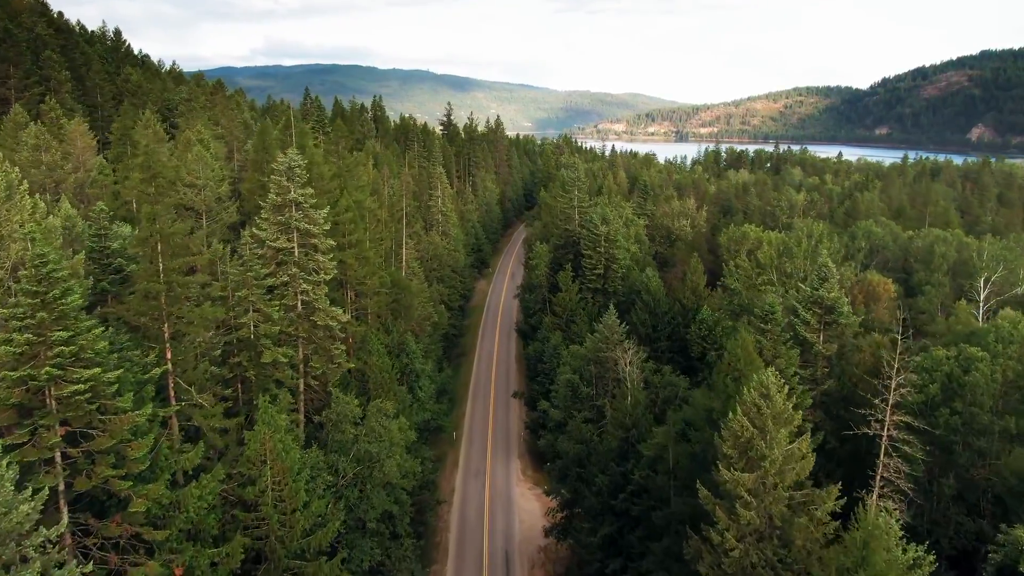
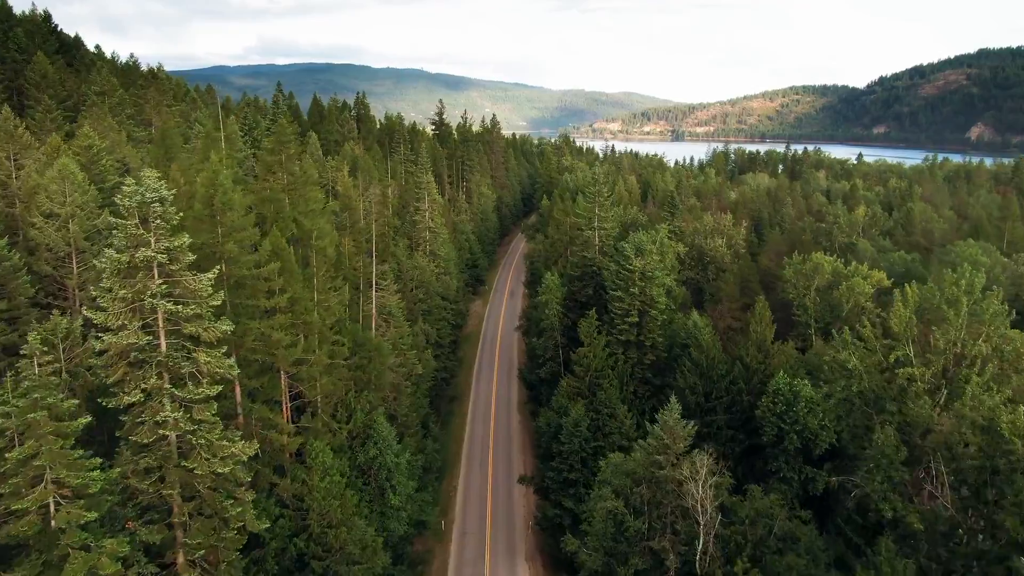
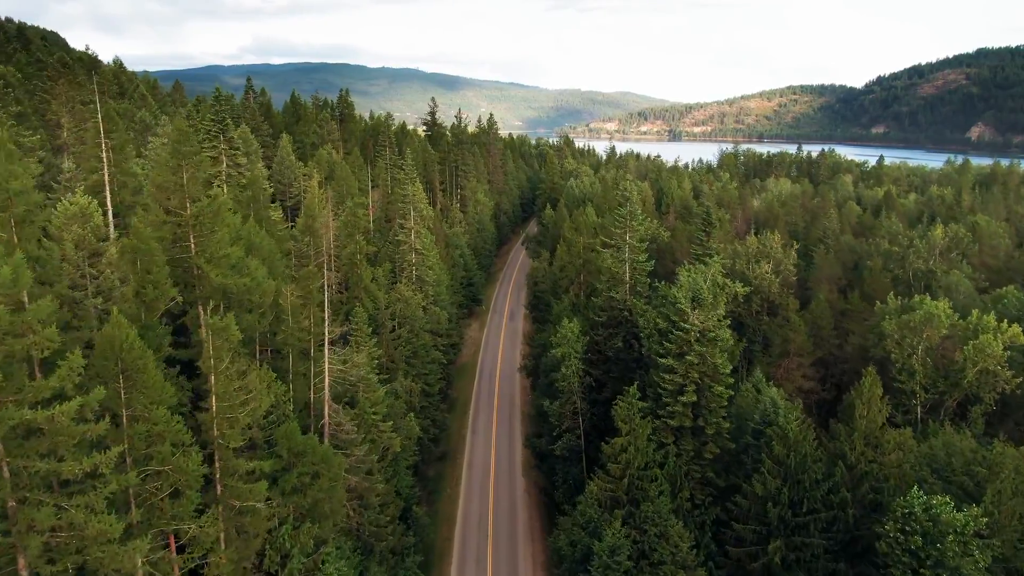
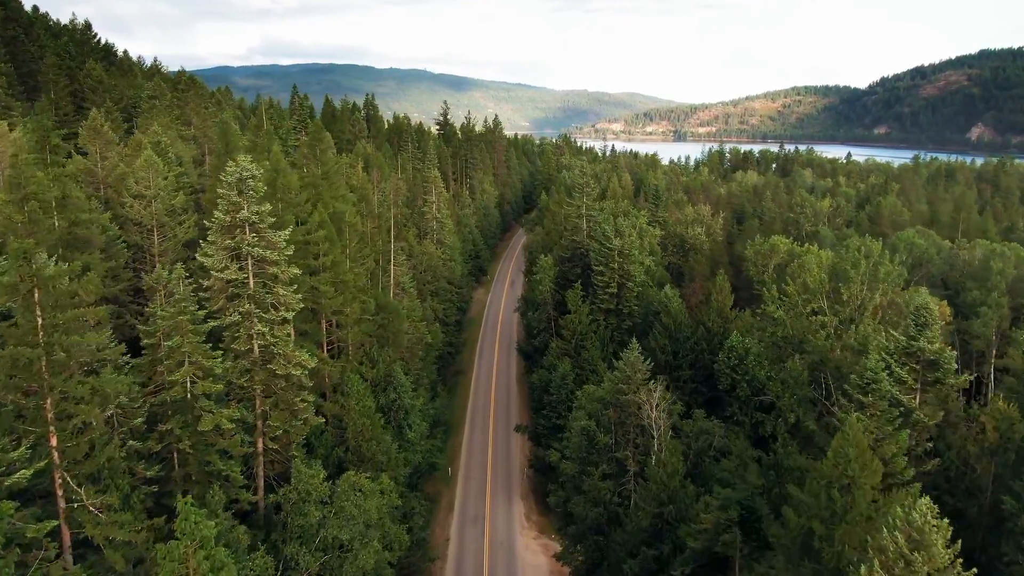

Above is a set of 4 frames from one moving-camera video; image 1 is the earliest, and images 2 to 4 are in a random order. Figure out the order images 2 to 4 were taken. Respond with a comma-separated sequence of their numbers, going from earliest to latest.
4, 2, 3
